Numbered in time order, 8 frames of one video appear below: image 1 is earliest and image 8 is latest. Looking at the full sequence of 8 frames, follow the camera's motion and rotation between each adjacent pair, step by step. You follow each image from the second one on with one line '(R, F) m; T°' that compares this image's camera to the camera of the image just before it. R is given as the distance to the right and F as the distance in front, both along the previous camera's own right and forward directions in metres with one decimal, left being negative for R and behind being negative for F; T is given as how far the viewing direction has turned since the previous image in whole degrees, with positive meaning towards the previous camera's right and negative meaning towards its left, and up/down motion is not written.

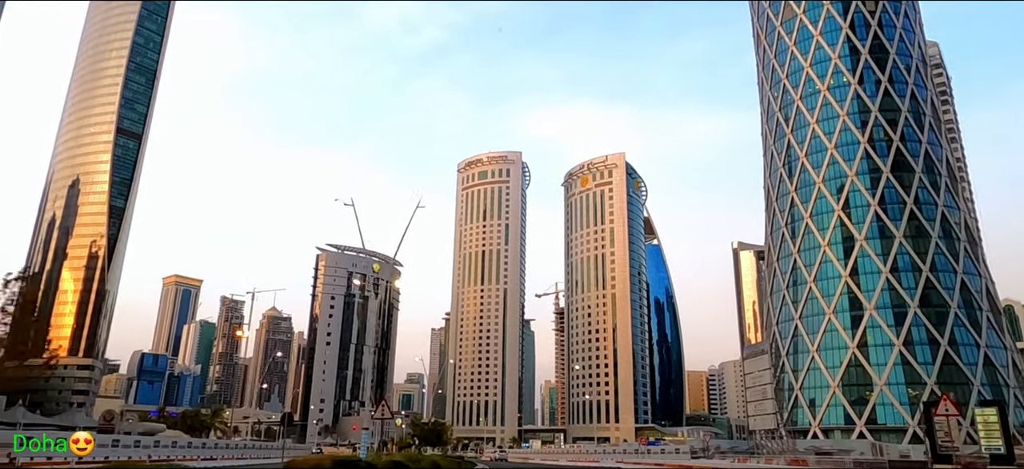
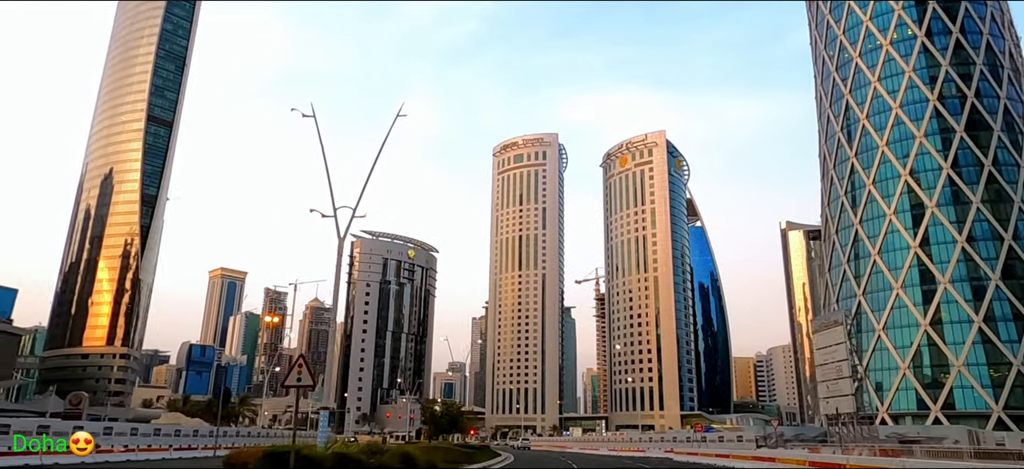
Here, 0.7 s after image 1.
(+0.6, +5.2) m; -3°
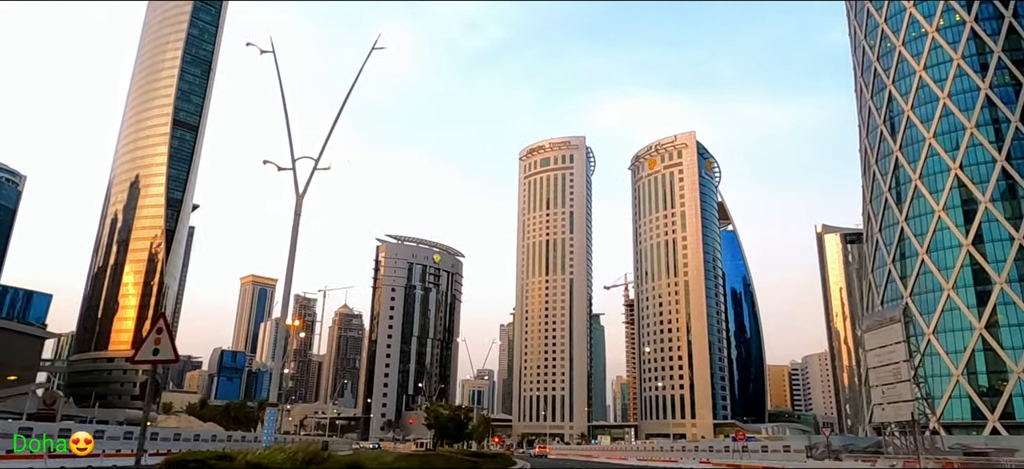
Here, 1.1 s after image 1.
(+0.5, +2.9) m; -2°
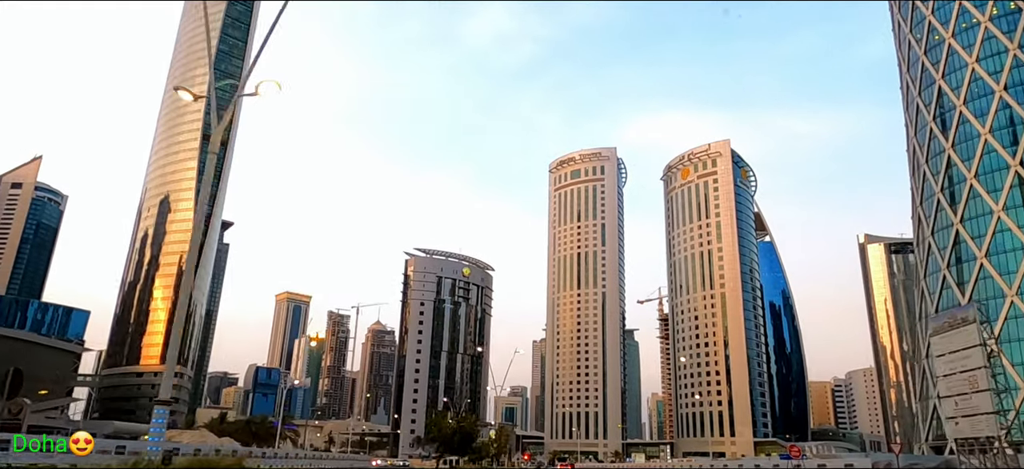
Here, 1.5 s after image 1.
(+0.6, +3.0) m; -3°
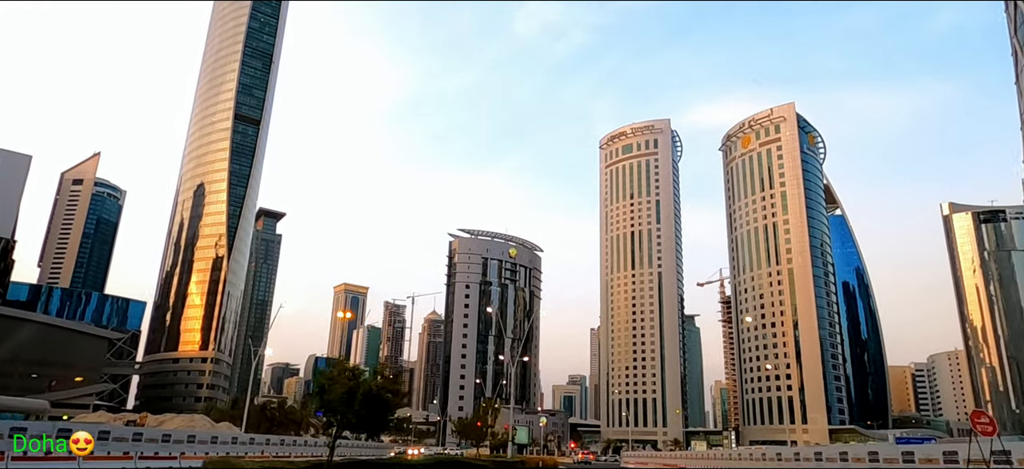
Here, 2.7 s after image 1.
(+2.1, +9.0) m; -5°
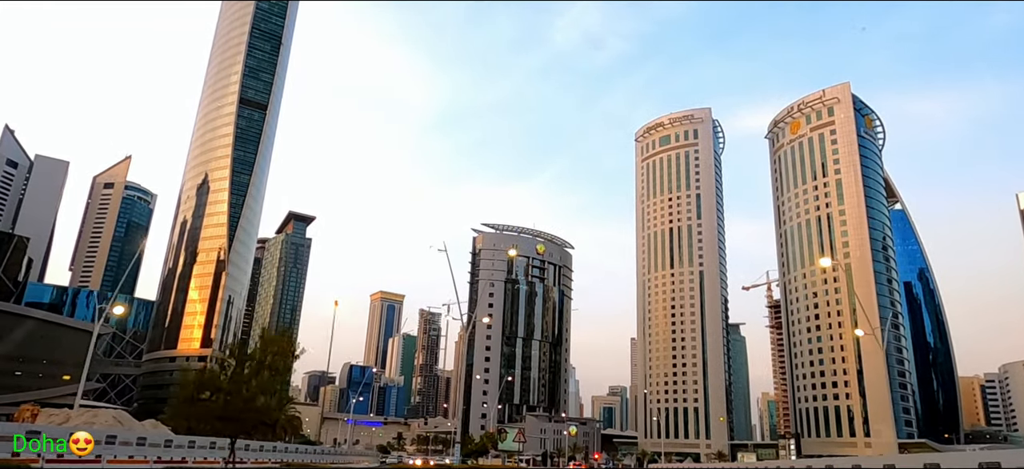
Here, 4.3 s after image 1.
(+3.0, +11.7) m; -3°
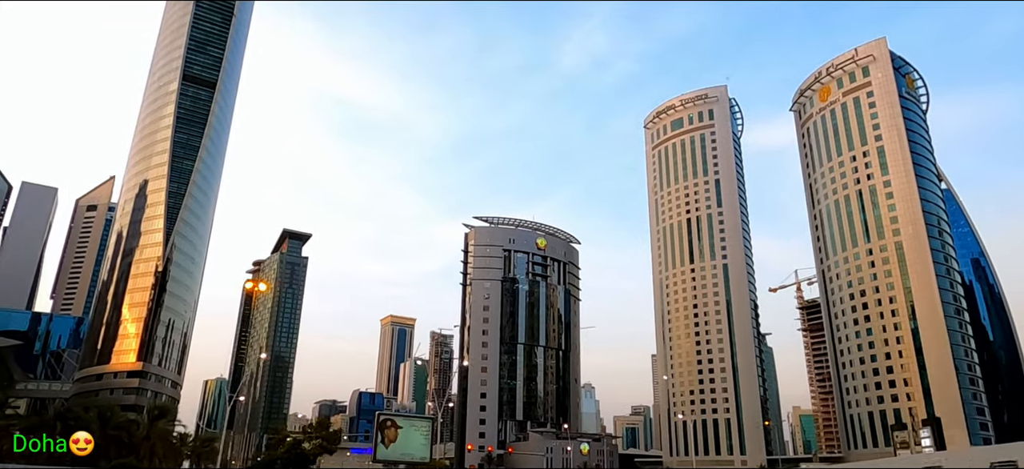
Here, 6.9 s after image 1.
(+3.9, +18.9) m; -1°
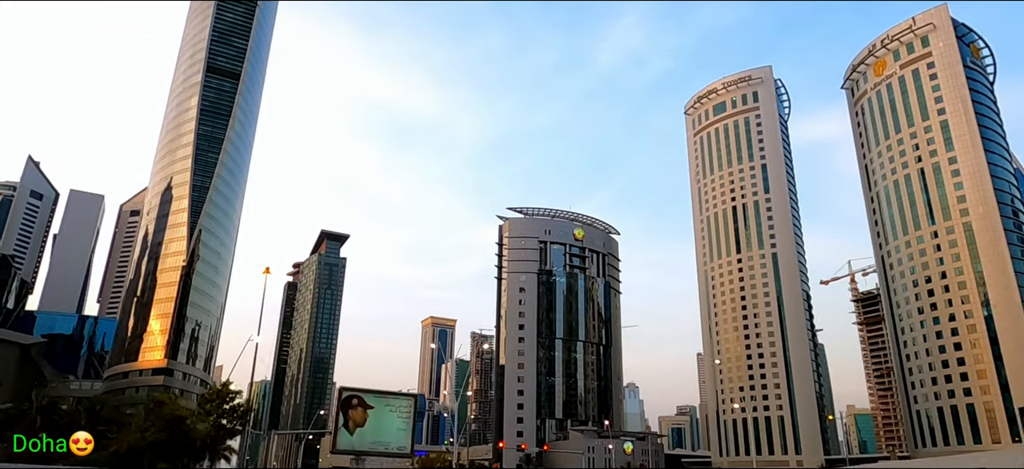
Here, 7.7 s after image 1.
(+0.8, +5.4) m; -3°
